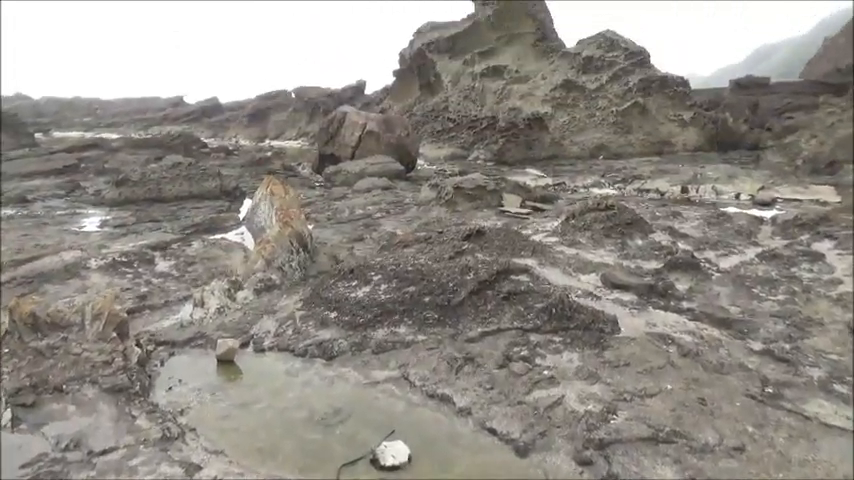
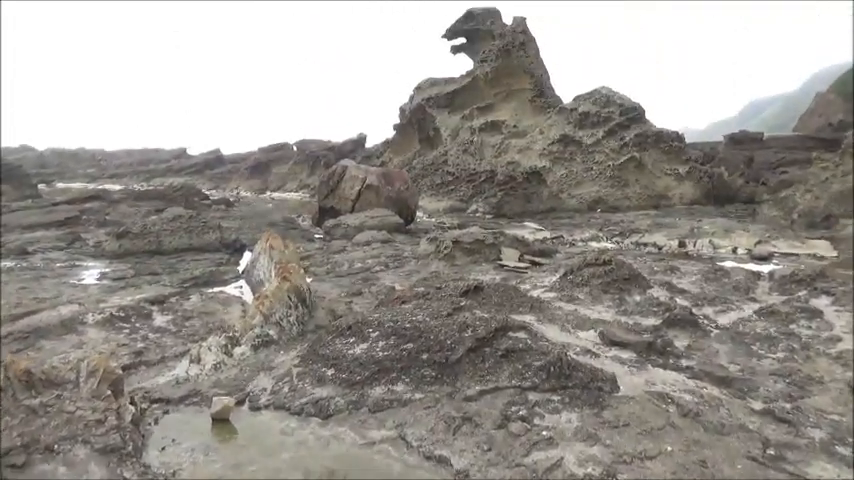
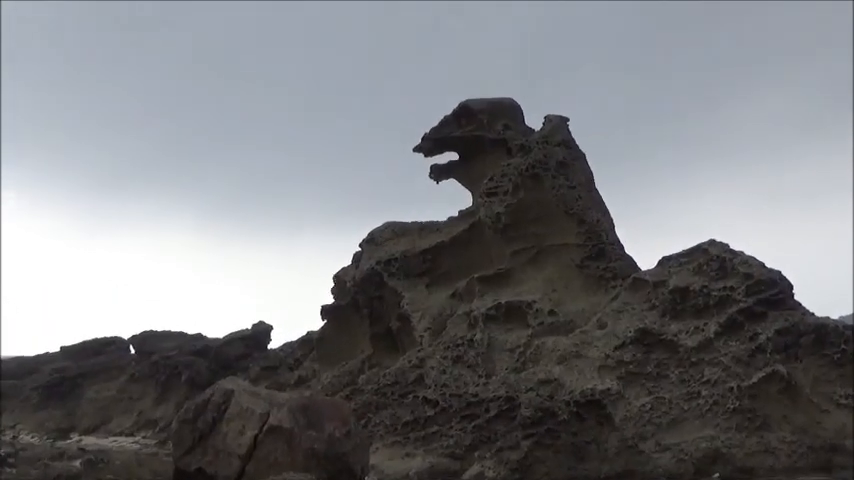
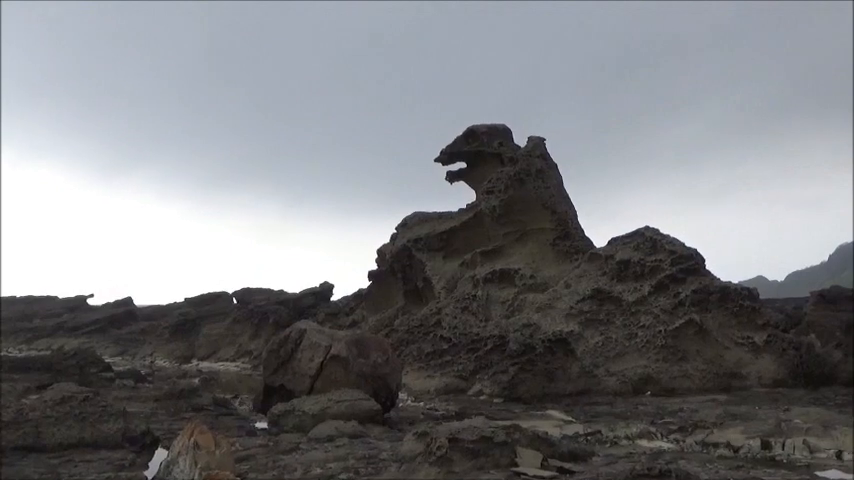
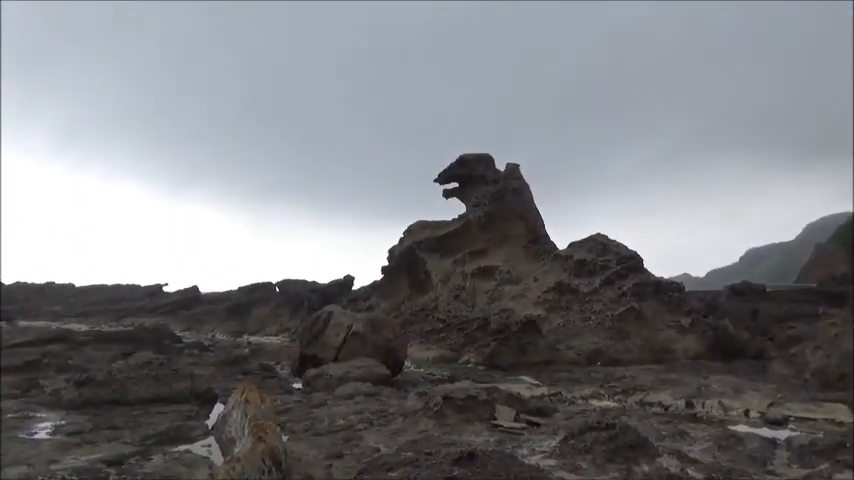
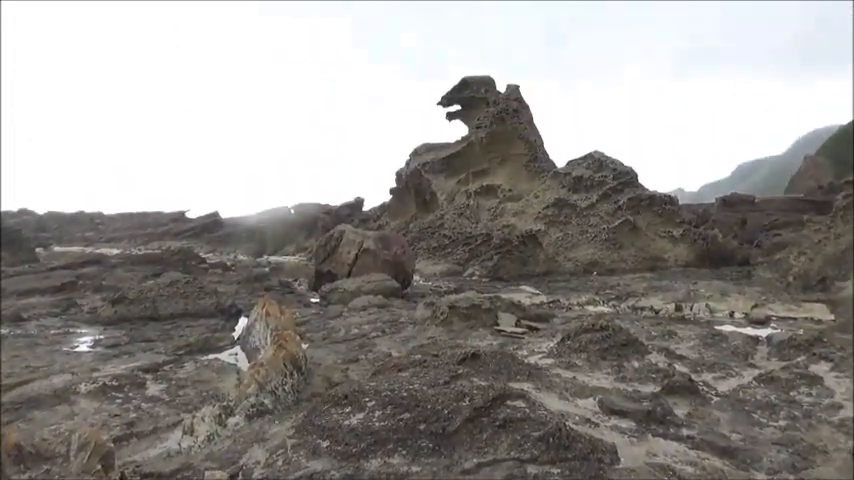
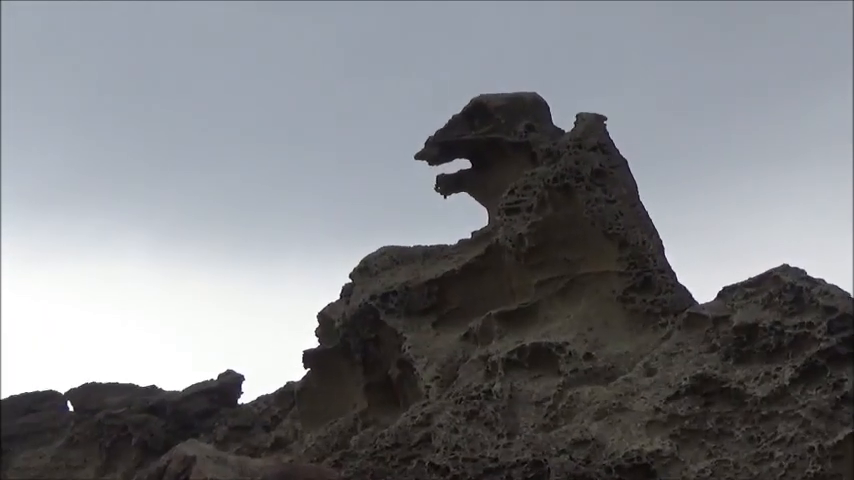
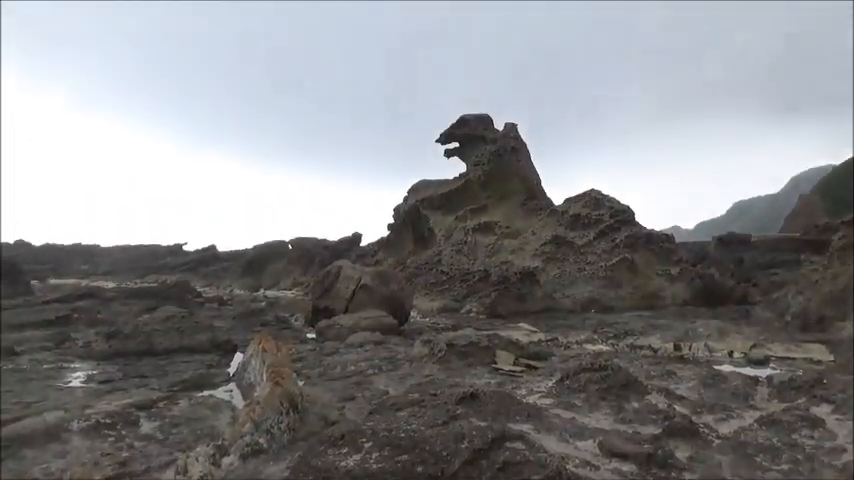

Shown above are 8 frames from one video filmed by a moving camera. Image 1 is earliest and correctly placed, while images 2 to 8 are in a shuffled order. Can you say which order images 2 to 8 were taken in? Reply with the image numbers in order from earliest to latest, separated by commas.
2, 6, 8, 5, 4, 3, 7
